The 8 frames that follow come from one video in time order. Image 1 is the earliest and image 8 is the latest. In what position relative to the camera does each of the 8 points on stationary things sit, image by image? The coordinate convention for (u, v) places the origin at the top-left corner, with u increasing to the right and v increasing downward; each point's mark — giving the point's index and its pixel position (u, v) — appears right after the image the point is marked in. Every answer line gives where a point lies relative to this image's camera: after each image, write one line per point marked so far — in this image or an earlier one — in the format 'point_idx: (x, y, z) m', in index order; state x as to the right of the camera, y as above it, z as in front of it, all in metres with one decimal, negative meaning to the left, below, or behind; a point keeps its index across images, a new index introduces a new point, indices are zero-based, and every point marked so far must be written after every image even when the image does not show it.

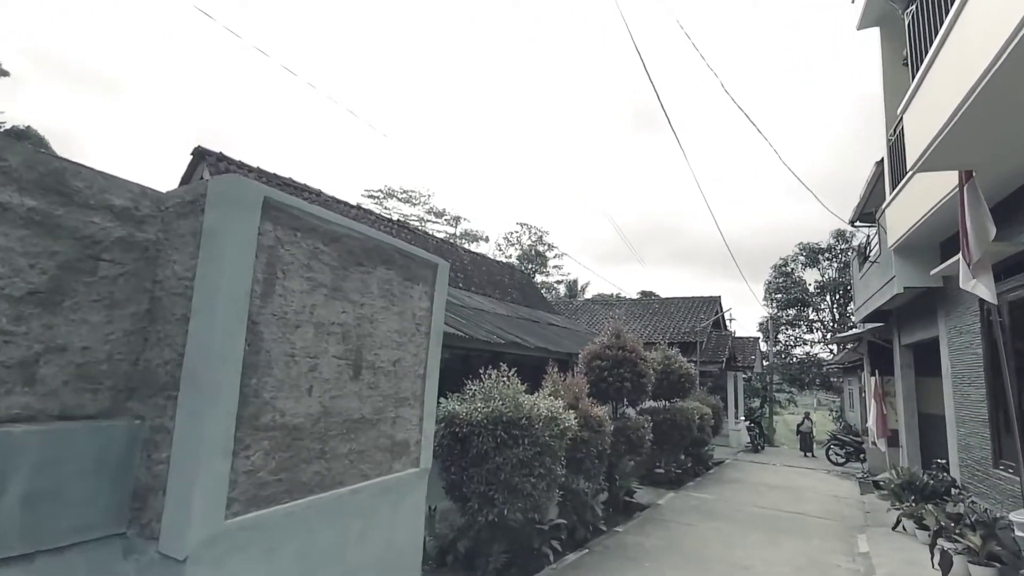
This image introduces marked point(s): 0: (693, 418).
0: (+3.2, -2.3, +9.2) m
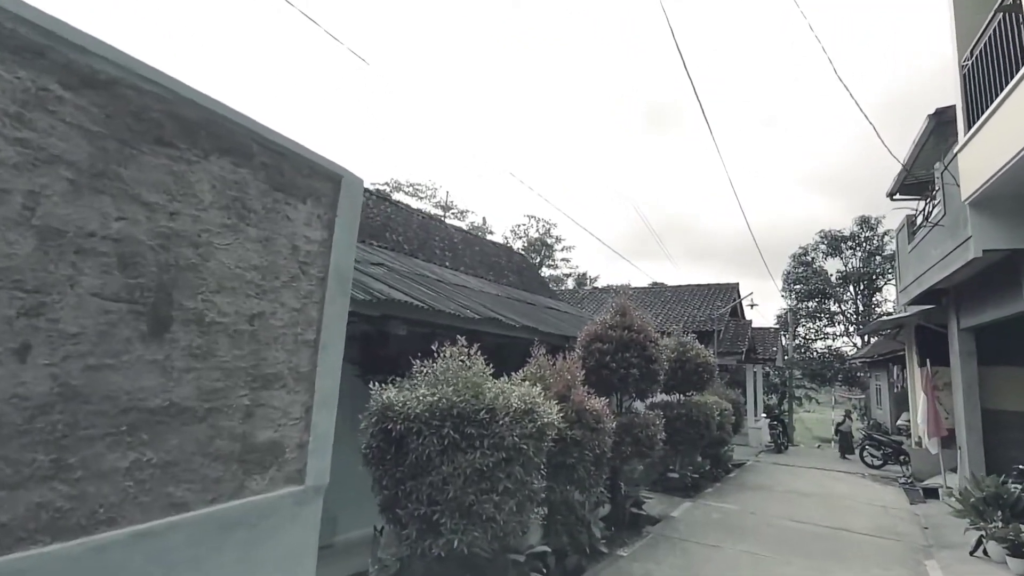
0: (+3.0, -1.9, +8.0) m
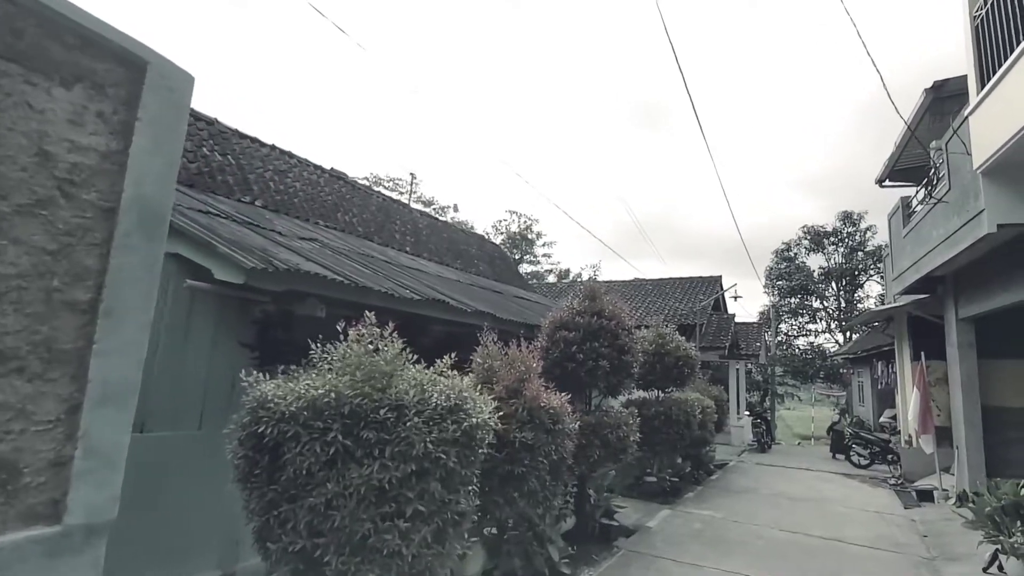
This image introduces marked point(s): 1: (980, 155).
0: (+2.5, -1.7, +7.3) m
1: (+4.2, +1.2, +4.7) m
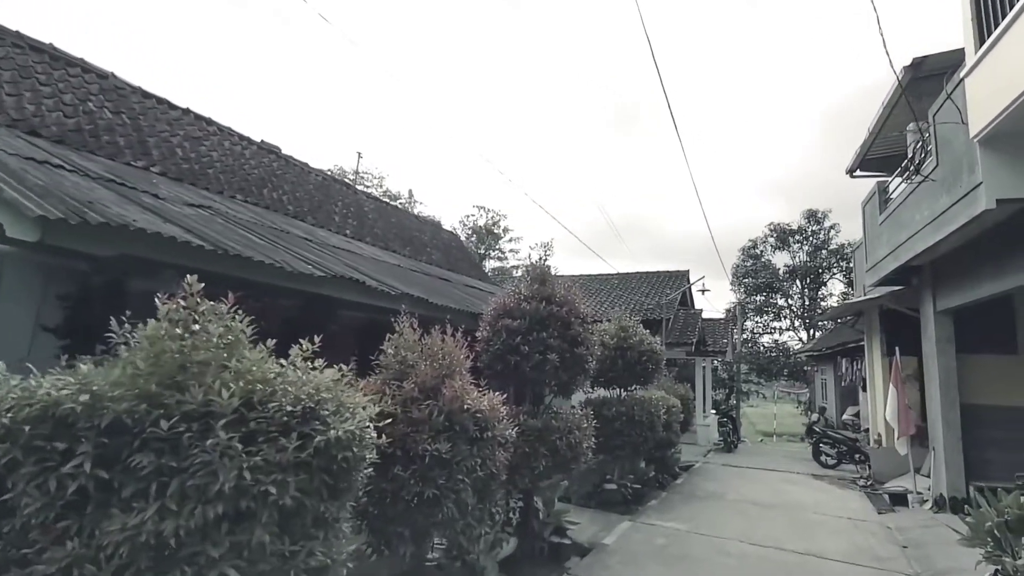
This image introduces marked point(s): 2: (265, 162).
0: (+1.9, -1.6, +6.7) m
1: (+3.7, +1.3, +4.2) m
2: (-3.4, +1.7, +7.3) m
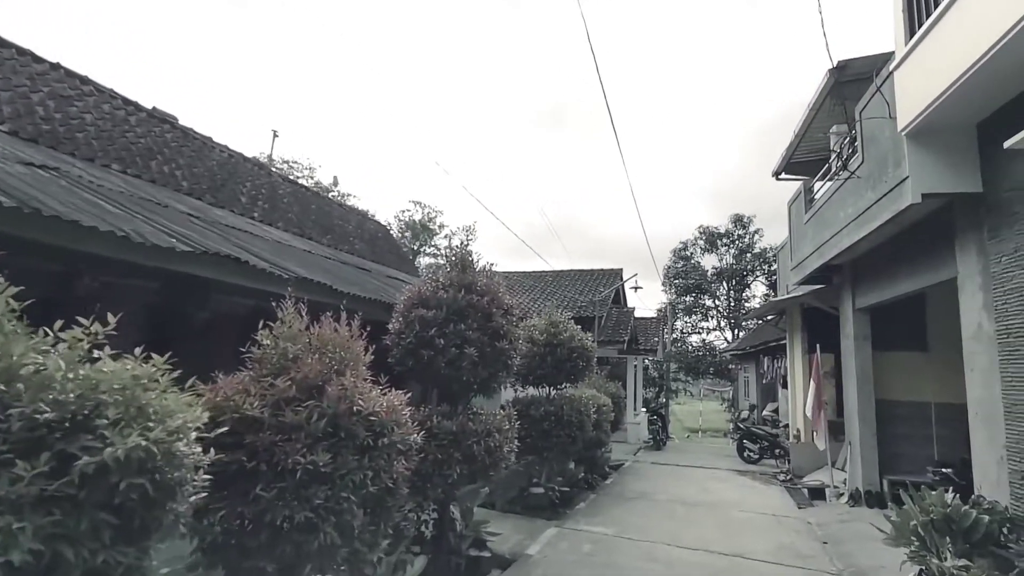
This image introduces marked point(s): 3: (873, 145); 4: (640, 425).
0: (+0.9, -1.5, +6.5) m
1: (+3.1, +1.4, +4.1) m
2: (-4.3, +1.9, +6.4) m
3: (+3.2, +1.3, +4.7) m
4: (+3.2, -3.4, +13.1) m
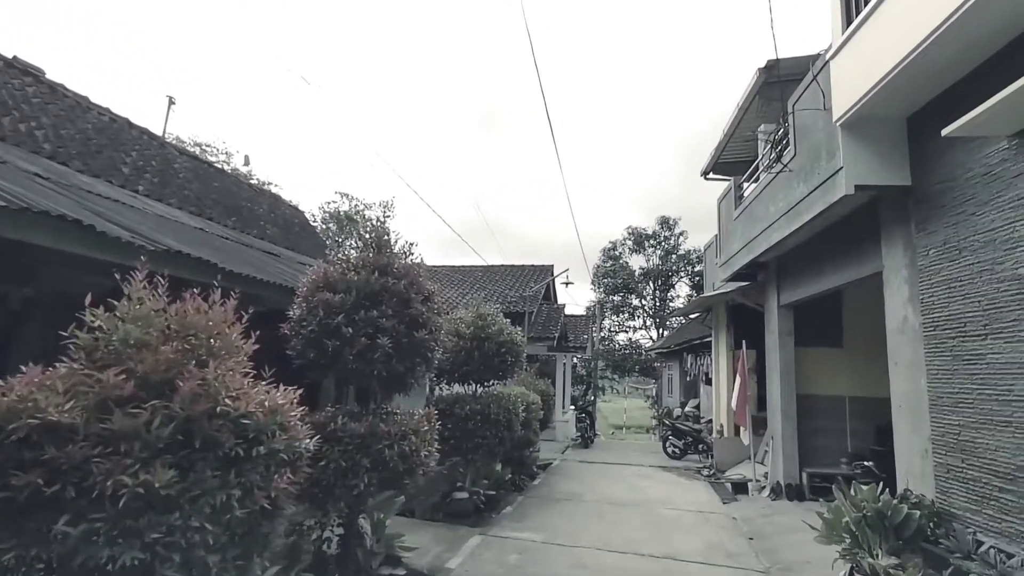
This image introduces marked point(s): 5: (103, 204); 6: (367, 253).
0: (+0.1, -1.4, +6.1) m
1: (+2.5, +1.4, +4.1) m
2: (-5.1, +2.1, +5.4) m
3: (+2.6, +1.3, +4.7) m
4: (+1.4, -3.3, +13.0) m
5: (-2.9, +0.6, +3.6) m
6: (-1.0, +0.2, +3.5) m
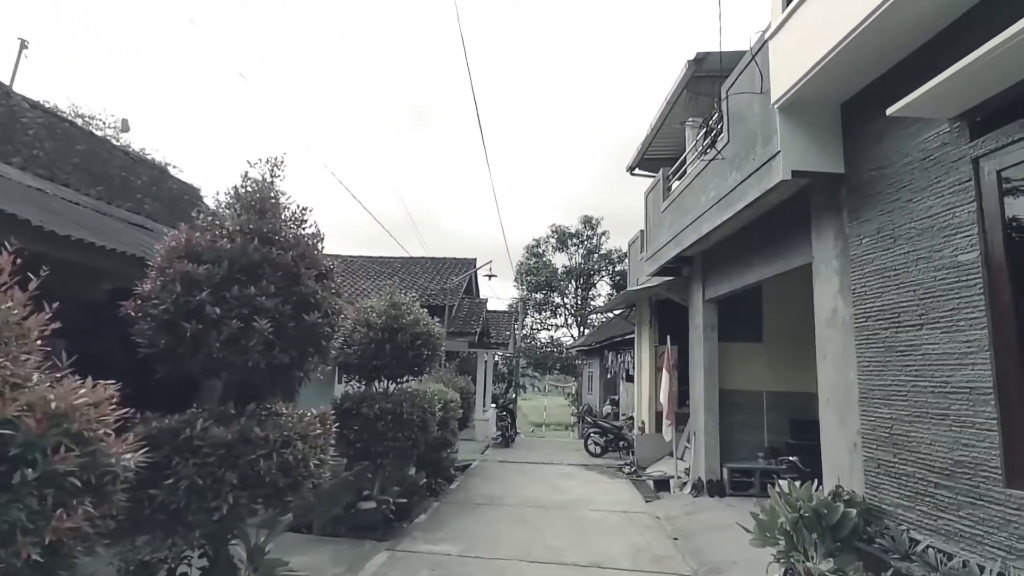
0: (-0.8, -1.3, +5.6) m
1: (+2.0, +1.5, +3.9) m
2: (-5.8, +2.3, +4.1) m
3: (+2.0, +1.4, +4.5) m
4: (-0.5, -3.2, +12.6) m
5: (-3.3, +0.8, +2.6) m
6: (-1.4, +0.4, +2.8) m
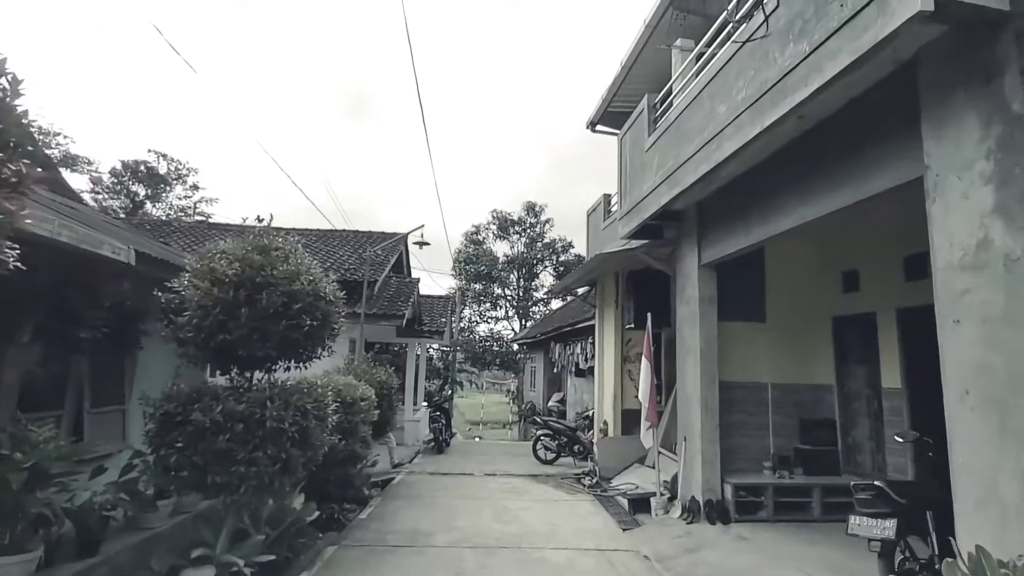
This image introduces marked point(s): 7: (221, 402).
0: (-1.3, -0.9, +3.7) m
1: (+1.7, +1.9, +2.3) m
2: (-6.0, +2.8, +1.6) m
3: (+1.6, +1.8, +2.9) m
4: (-1.9, -2.7, +10.6) m
5: (-3.4, +1.2, +0.4) m
6: (-1.6, +0.8, +0.9) m
7: (-1.7, -0.7, +3.2) m
